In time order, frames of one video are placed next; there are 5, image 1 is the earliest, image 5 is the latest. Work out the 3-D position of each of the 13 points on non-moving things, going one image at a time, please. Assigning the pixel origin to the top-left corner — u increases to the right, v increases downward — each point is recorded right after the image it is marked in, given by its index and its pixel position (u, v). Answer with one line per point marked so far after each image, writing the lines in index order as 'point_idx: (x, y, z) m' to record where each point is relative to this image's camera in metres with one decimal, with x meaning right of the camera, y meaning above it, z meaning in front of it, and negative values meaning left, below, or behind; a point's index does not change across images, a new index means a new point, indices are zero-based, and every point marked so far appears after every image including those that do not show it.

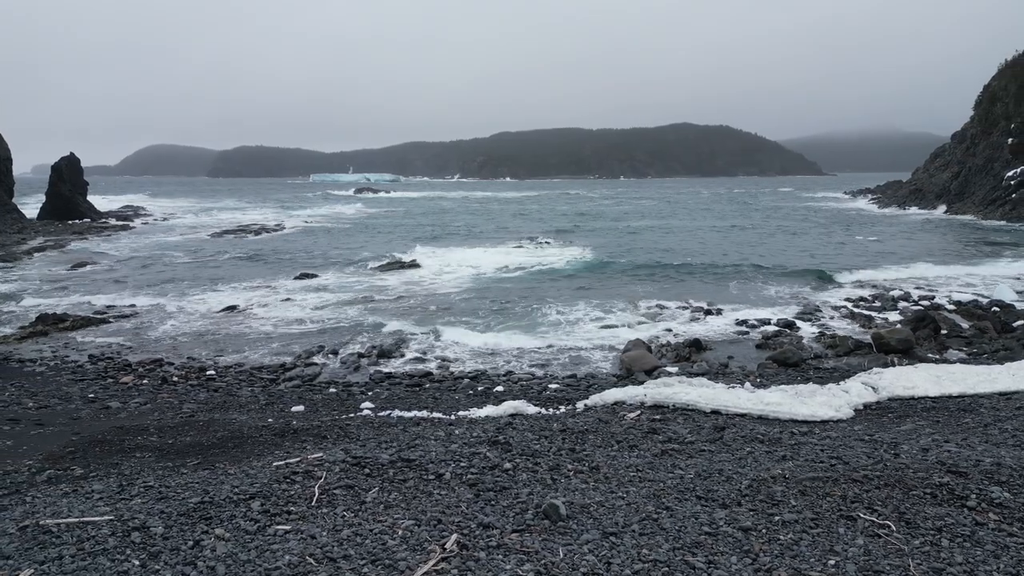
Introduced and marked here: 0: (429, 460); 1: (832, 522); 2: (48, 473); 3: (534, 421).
0: (-0.6, -1.3, +4.5) m
1: (+1.7, -1.3, +3.2) m
2: (-3.8, -1.5, +4.8) m
3: (+0.2, -1.2, +5.5) m
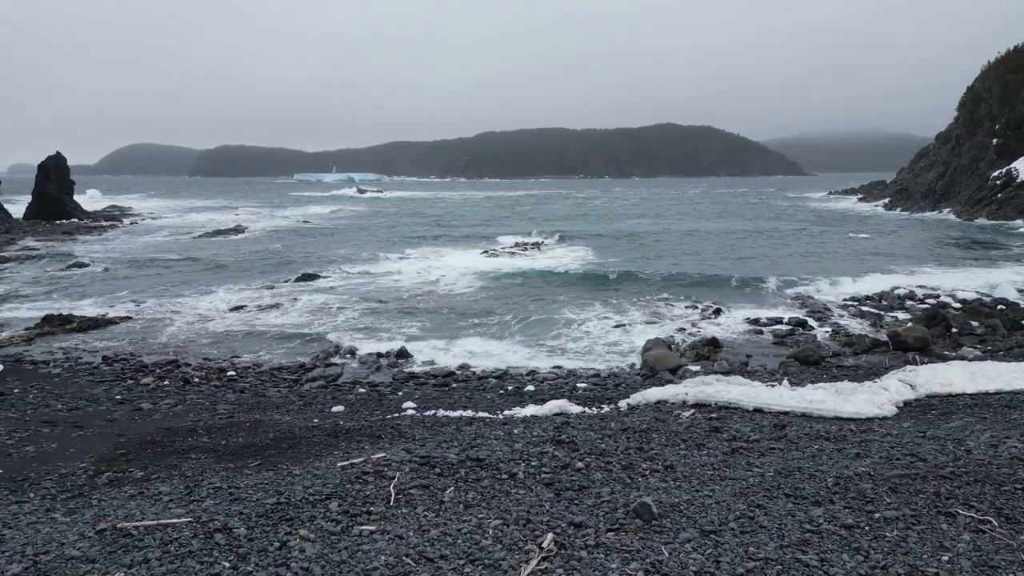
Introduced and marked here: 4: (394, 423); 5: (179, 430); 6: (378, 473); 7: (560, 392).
0: (-0.1, -1.3, +4.5) m
1: (+2.3, -1.2, +3.2) m
2: (-3.2, -1.5, +4.8) m
3: (+0.7, -1.2, +5.5) m
4: (-1.2, -1.4, +6.0) m
5: (-3.4, -1.5, +6.0) m
6: (-1.0, -1.4, +4.4) m
7: (+0.7, -1.5, +8.4) m
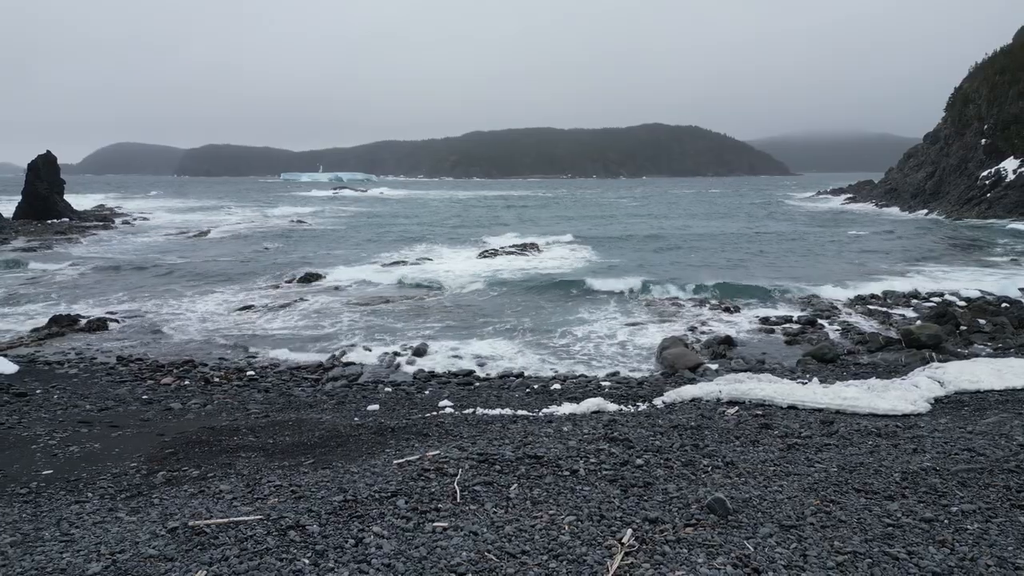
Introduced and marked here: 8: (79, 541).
0: (+0.3, -1.3, +4.5) m
1: (+2.7, -1.2, +3.2) m
2: (-2.8, -1.5, +4.8) m
3: (+1.1, -1.2, +5.6) m
4: (-0.8, -1.3, +6.0) m
5: (-2.9, -1.4, +6.0) m
6: (-0.6, -1.4, +4.4) m
7: (+1.1, -1.5, +8.4) m
8: (-2.7, -1.6, +3.7) m
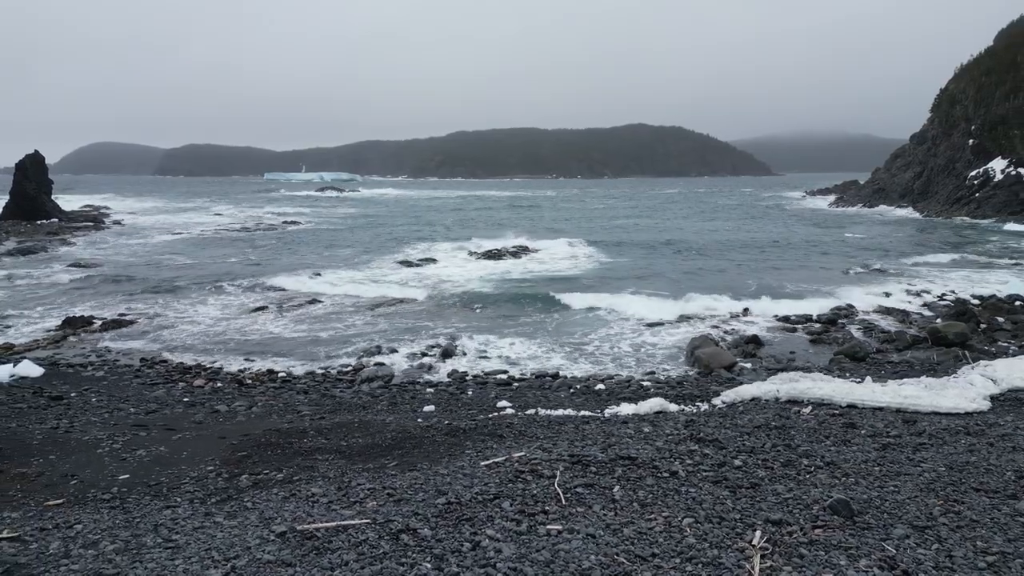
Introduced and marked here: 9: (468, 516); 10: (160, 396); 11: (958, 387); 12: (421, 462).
0: (+1.0, -1.3, +4.5) m
1: (+3.4, -1.2, +3.2) m
2: (-2.1, -1.5, +4.7) m
3: (+1.8, -1.2, +5.5) m
4: (-0.1, -1.3, +5.9) m
5: (-2.3, -1.5, +6.0) m
6: (+0.1, -1.3, +4.3) m
7: (+1.8, -1.4, +8.4) m
8: (-2.0, -1.6, +3.6) m
9: (-0.3, -1.5, +3.8) m
10: (-5.3, -1.6, +8.9) m
11: (+5.3, -1.2, +7.1) m
12: (-0.7, -1.4, +4.8) m
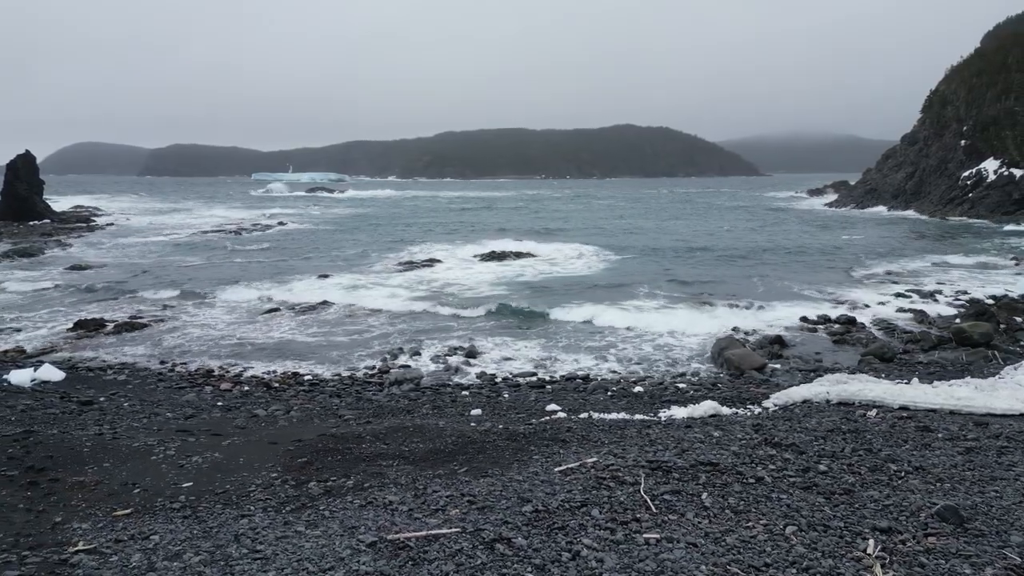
0: (+1.6, -1.3, +4.4) m
1: (+4.0, -1.2, +3.1) m
2: (-1.5, -1.5, +4.6) m
3: (+2.4, -1.2, +5.4) m
4: (+0.5, -1.4, +5.9) m
5: (-1.7, -1.5, +5.9) m
6: (+0.7, -1.4, +4.3) m
7: (+2.3, -1.5, +8.3) m
8: (-1.4, -1.6, +3.5) m
9: (+0.3, -1.5, +3.7) m
10: (-4.7, -1.7, +8.8) m
11: (+5.9, -1.2, +7.0) m
12: (-0.2, -1.4, +4.7) m
